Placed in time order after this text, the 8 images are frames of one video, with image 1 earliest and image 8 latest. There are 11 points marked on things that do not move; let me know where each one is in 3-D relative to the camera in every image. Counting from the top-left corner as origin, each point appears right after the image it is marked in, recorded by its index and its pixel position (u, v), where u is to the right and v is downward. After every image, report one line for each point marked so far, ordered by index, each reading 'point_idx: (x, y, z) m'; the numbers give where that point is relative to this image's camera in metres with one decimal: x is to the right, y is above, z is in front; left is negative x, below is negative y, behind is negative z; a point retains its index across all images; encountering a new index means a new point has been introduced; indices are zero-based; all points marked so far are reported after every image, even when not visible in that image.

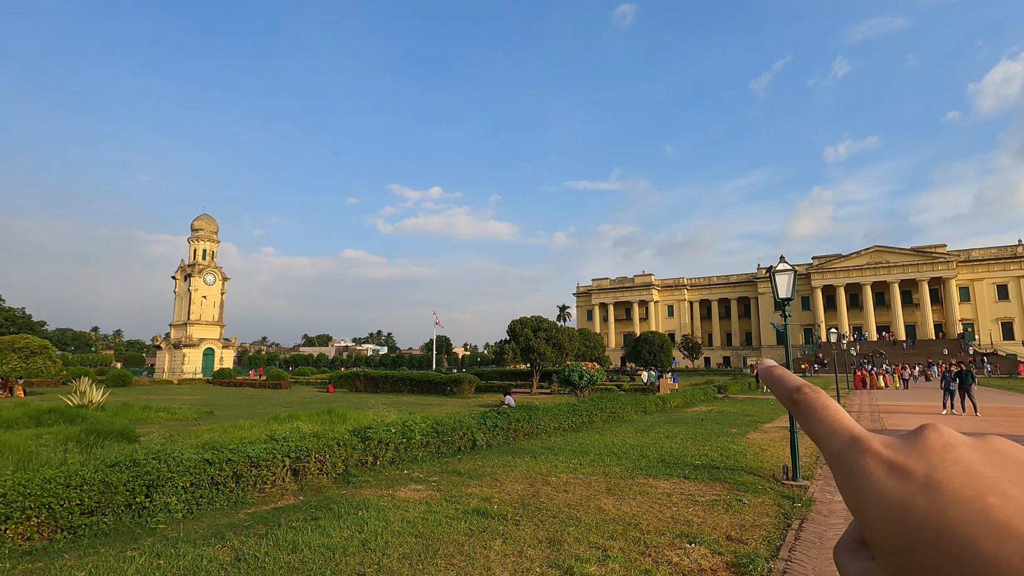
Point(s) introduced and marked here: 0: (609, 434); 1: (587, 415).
0: (+2.3, -3.4, +12.3) m
1: (+2.0, -3.4, +14.2) m
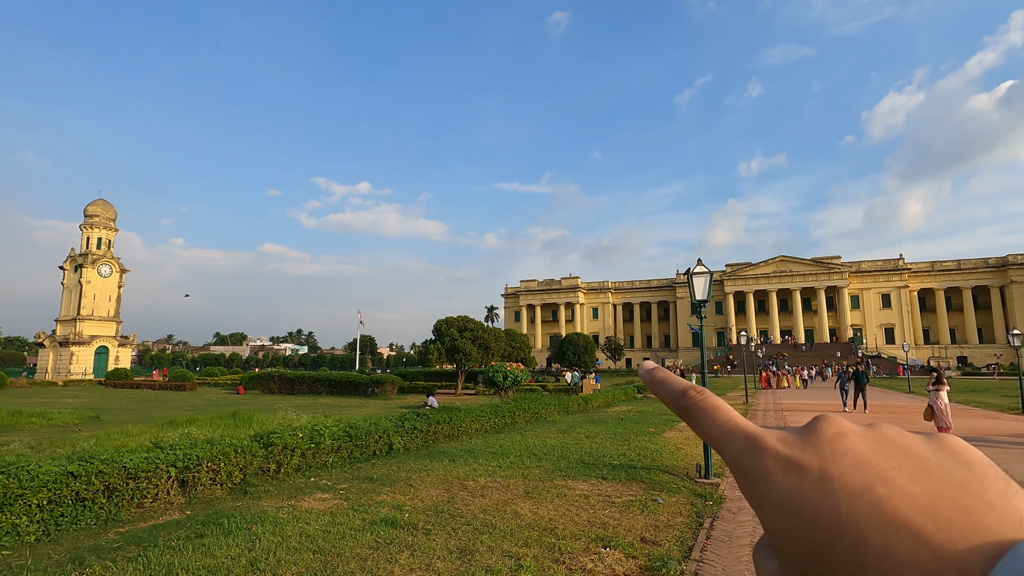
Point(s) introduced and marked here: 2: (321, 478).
0: (+0.5, -3.4, +12.2) m
1: (0.0, -3.3, +14.1) m
2: (-2.7, -2.7, +7.5) m
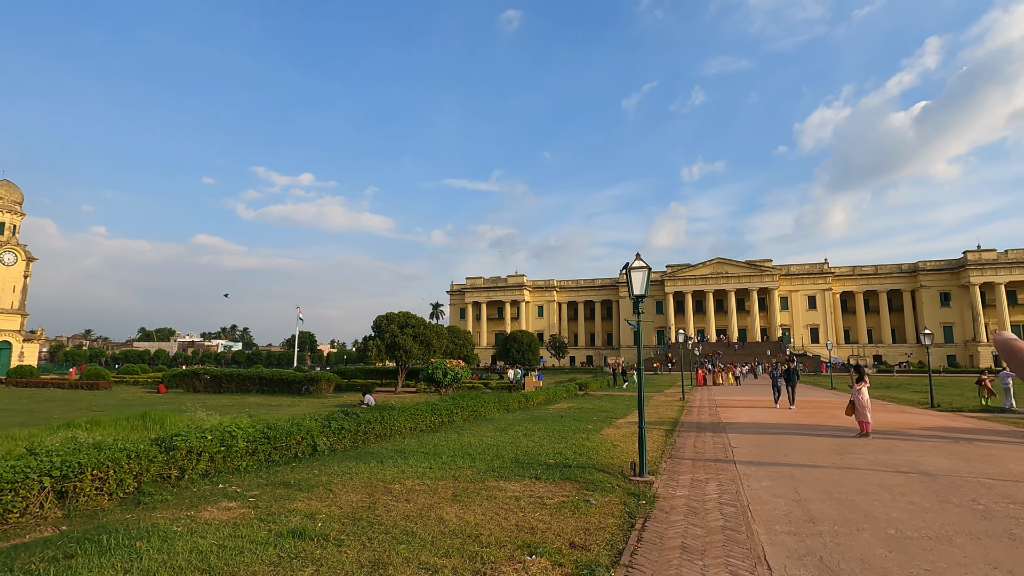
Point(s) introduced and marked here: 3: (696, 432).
0: (-1.0, -3.2, +11.8) m
1: (-1.6, -3.2, +13.6) m
2: (-3.6, -2.5, +6.9) m
3: (+4.1, -3.2, +12.0) m
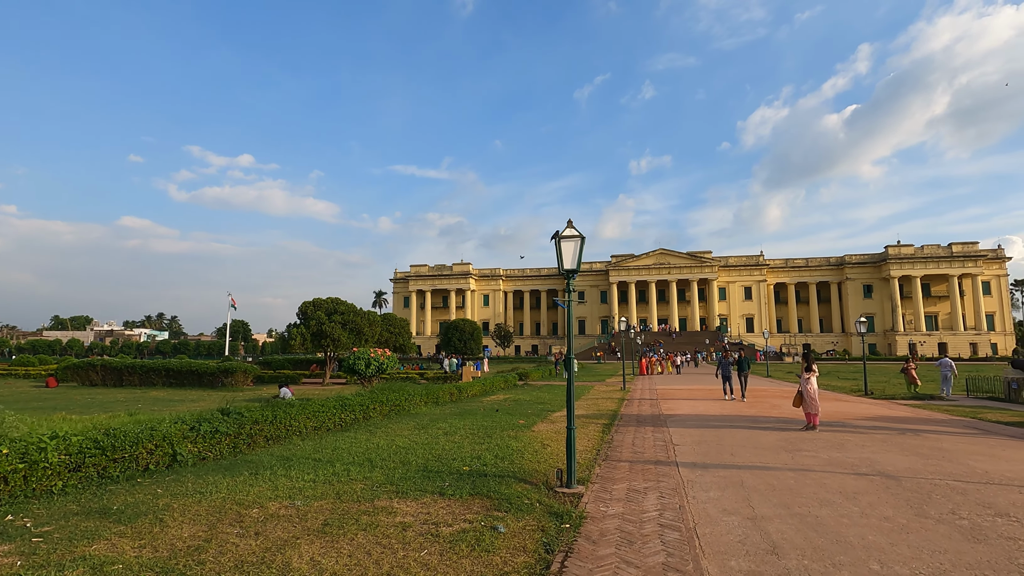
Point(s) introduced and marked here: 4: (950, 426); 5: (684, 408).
0: (-2.5, -2.8, +10.3) m
1: (-3.3, -2.7, +12.1) m
2: (-4.7, -2.2, +5.1) m
3: (+2.5, -2.9, +11.0) m
4: (+9.0, -2.9, +11.1) m
5: (+4.5, -3.1, +14.0) m
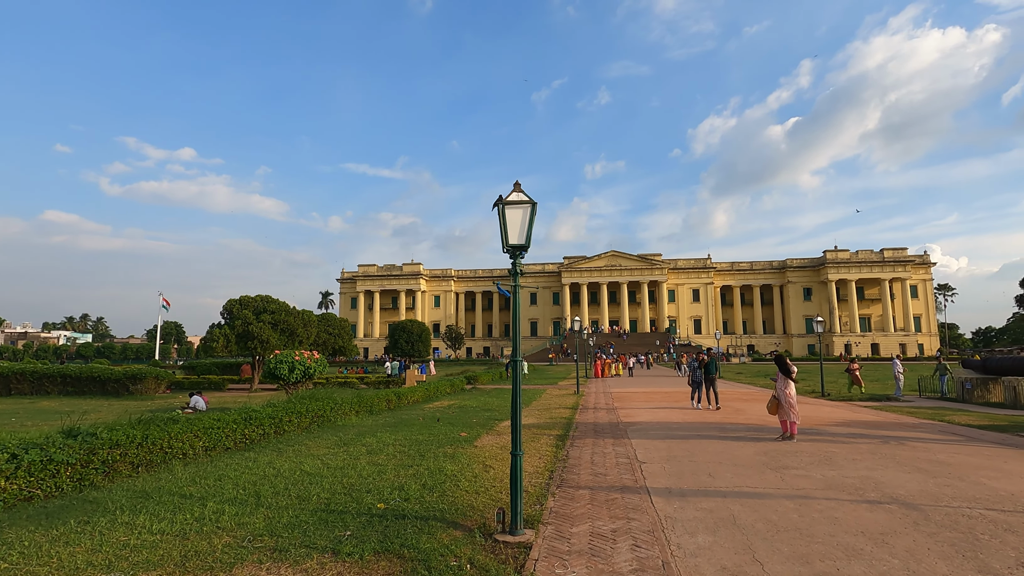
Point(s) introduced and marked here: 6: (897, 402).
0: (-3.5, -2.6, +8.5) m
1: (-4.5, -2.6, +10.2) m
2: (-5.2, -2.0, +3.1) m
3: (+1.4, -2.7, +9.7) m
4: (+7.9, -2.8, +10.3) m
5: (+3.1, -3.0, +12.8) m
6: (+12.3, -3.6, +17.1) m
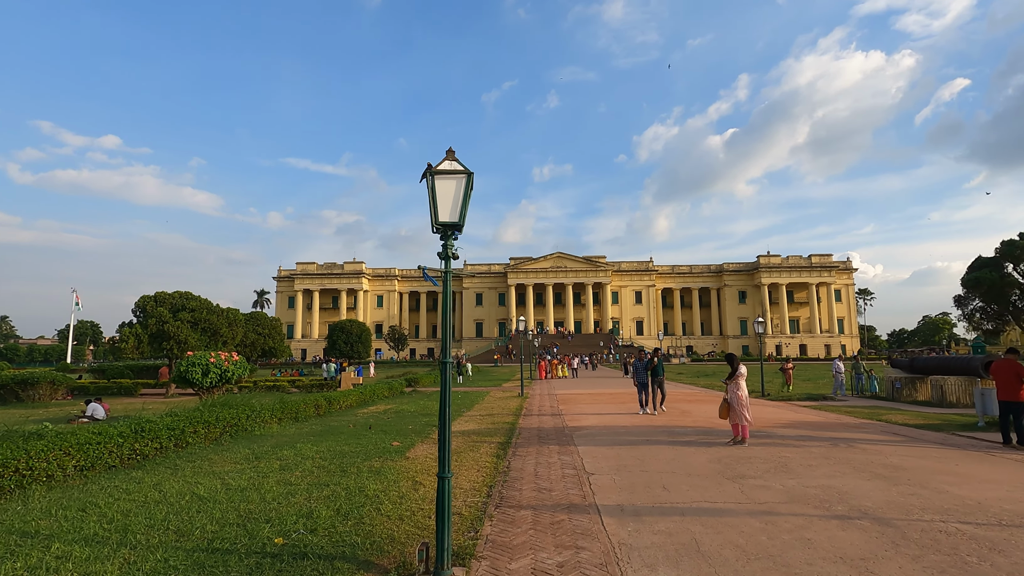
0: (-4.4, -2.5, +7.3) m
1: (-5.5, -2.4, +8.9) m
2: (-5.5, -1.8, +1.8) m
3: (+0.4, -2.6, +8.9) m
4: (+6.8, -2.8, +10.2) m
5: (+1.8, -3.0, +12.2) m
6: (+10.4, -3.7, +17.4) m
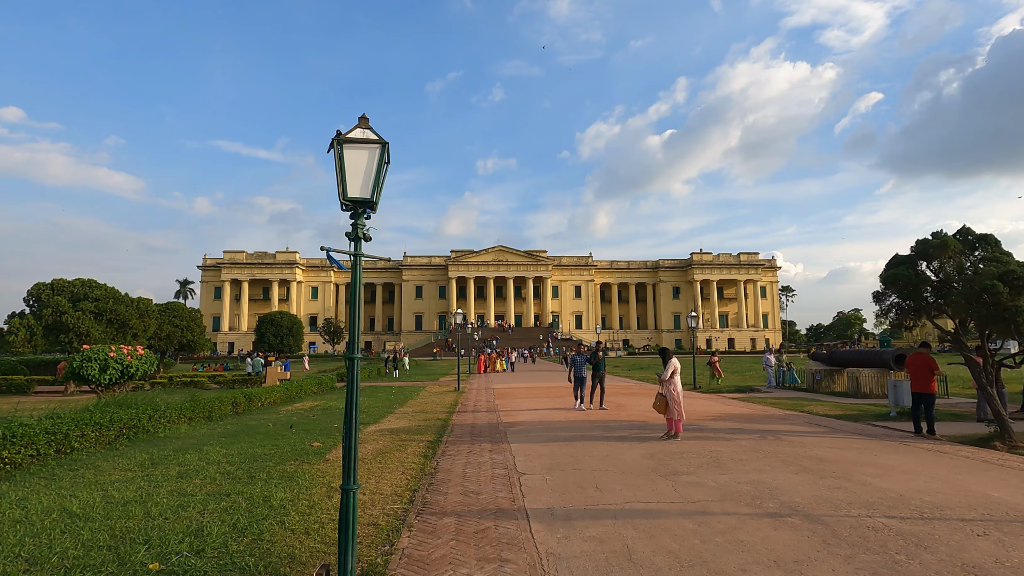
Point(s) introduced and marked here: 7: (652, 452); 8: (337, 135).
0: (-5.3, -2.3, +6.4) m
1: (-6.6, -2.2, +7.8) m
2: (-5.8, -1.7, +0.8) m
3: (-0.7, -2.5, +8.5) m
4: (+5.5, -2.7, +10.5) m
5: (+0.3, -2.8, +11.9) m
6: (+8.3, -3.5, +18.0) m
7: (+1.9, -2.2, +7.2) m
8: (-1.2, +1.1, +3.8) m
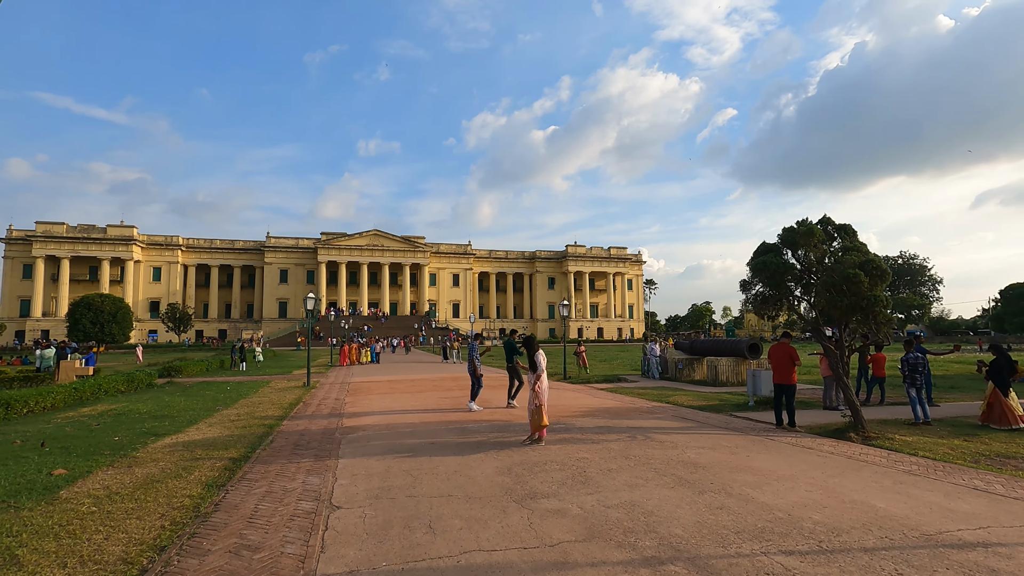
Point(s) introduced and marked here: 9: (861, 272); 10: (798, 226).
0: (-6.9, -1.9, +3.6) m
1: (-8.4, -1.8, +4.7) m
2: (-6.1, -1.4, -2.0) m
3: (-2.8, -2.2, +6.7) m
4: (+2.8, -2.4, +10.0) m
5: (-2.6, -2.4, +10.2) m
6: (+3.9, -3.2, +17.9) m
7: (0.0, -2.0, +6.0) m
8: (-2.2, +1.3, +1.9) m
9: (+5.5, +0.2, +8.4) m
10: (+4.9, +1.1, +9.2) m
